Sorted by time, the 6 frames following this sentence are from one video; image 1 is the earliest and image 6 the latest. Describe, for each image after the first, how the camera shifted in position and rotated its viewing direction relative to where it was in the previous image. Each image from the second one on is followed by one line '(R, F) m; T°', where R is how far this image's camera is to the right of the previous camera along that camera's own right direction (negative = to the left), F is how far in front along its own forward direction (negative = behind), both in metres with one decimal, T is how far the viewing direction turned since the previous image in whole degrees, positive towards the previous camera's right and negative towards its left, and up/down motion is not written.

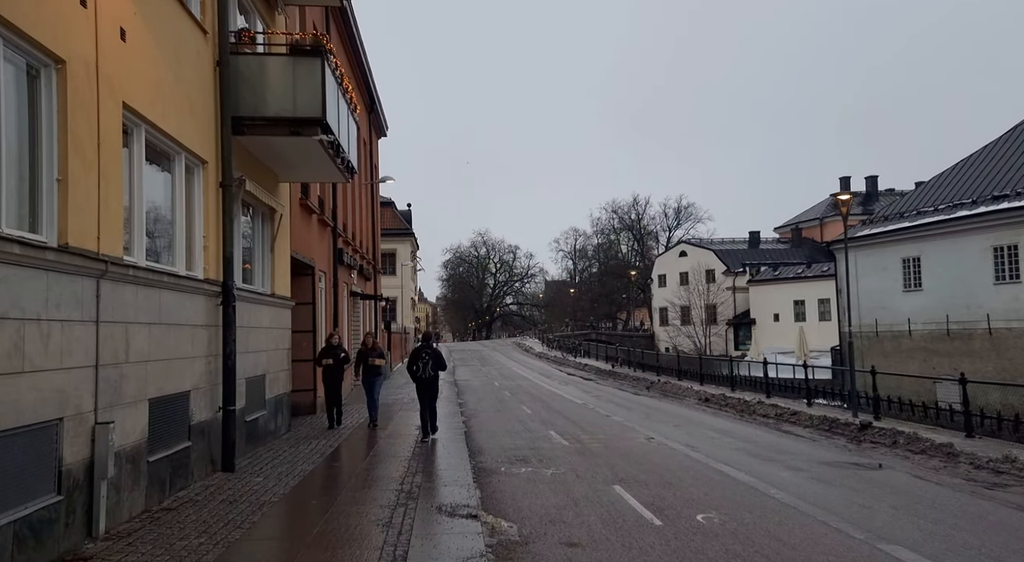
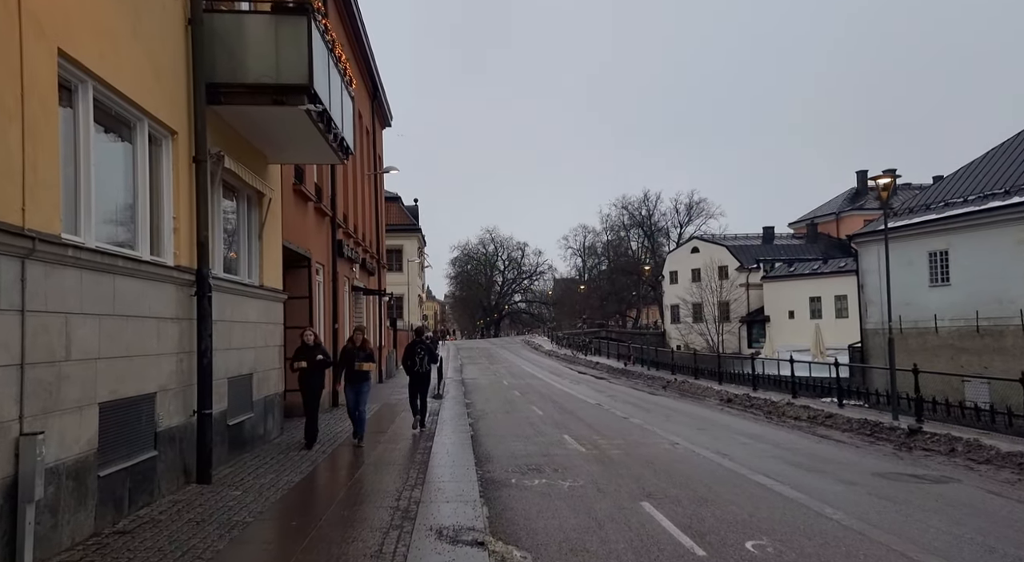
(0.0, +1.3) m; -1°
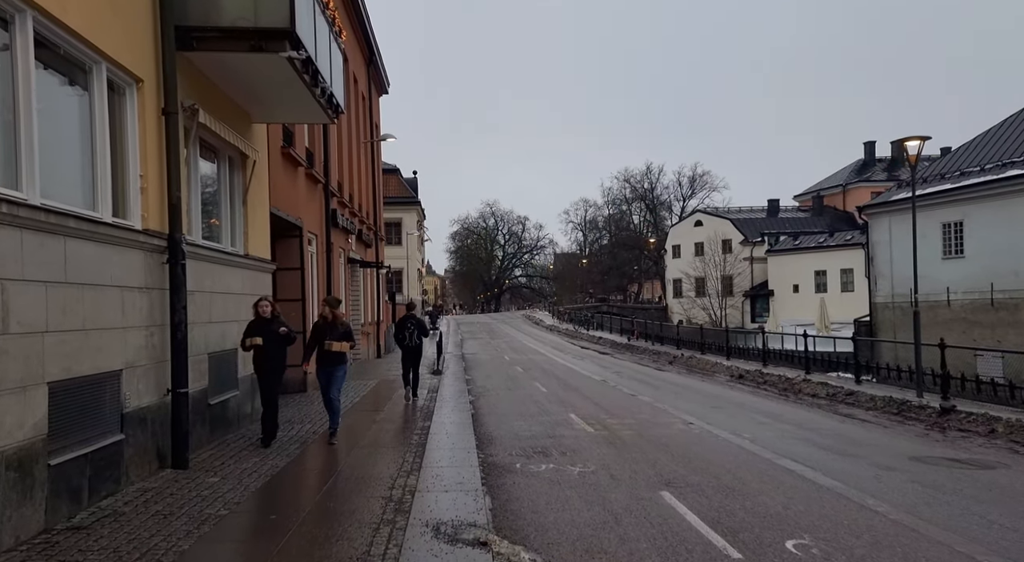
(0.0, +0.9) m; 0°
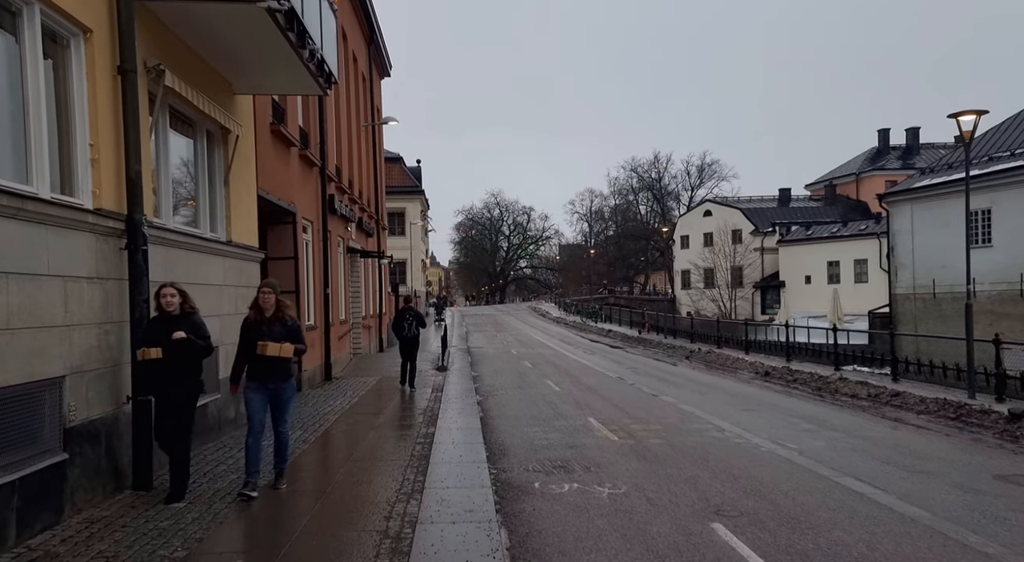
(-0.1, +1.3) m; 0°
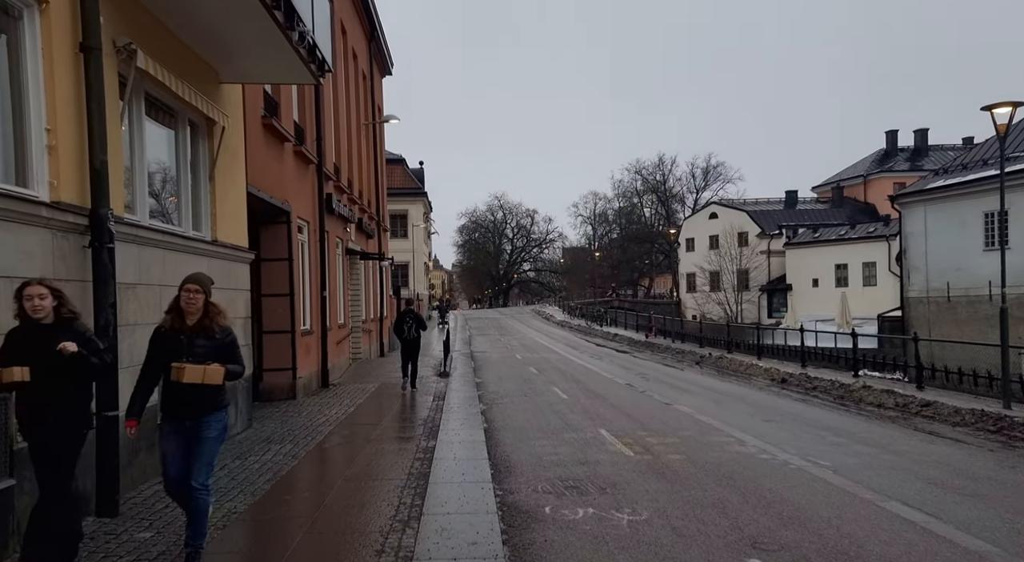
(0.0, +0.8) m; 0°
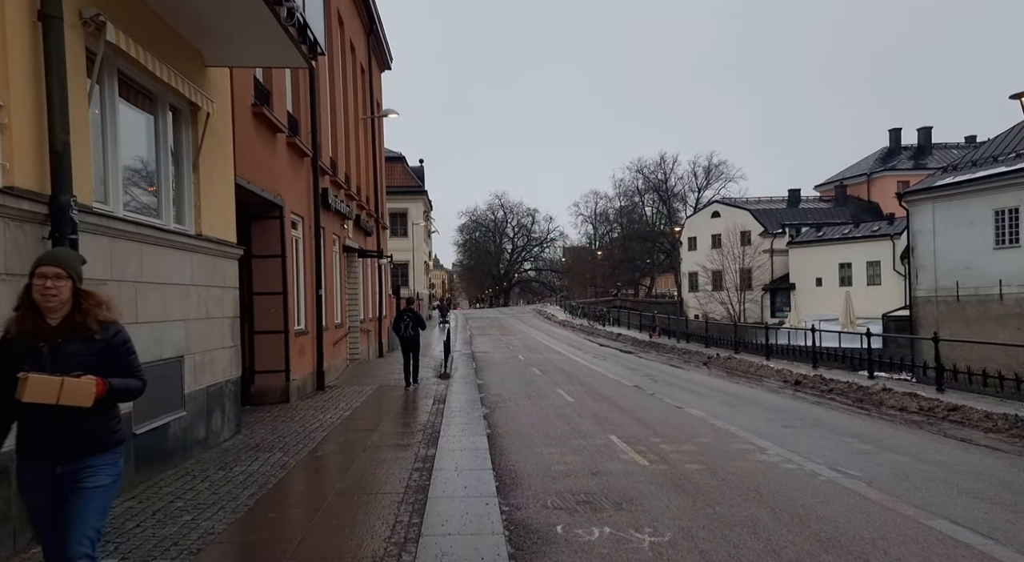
(-0.1, +0.7) m; 0°
